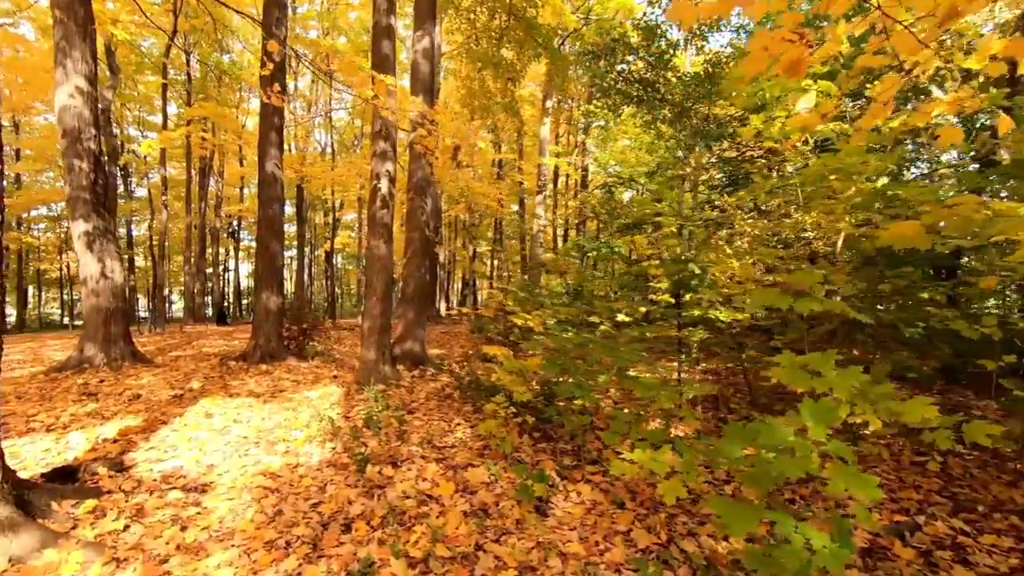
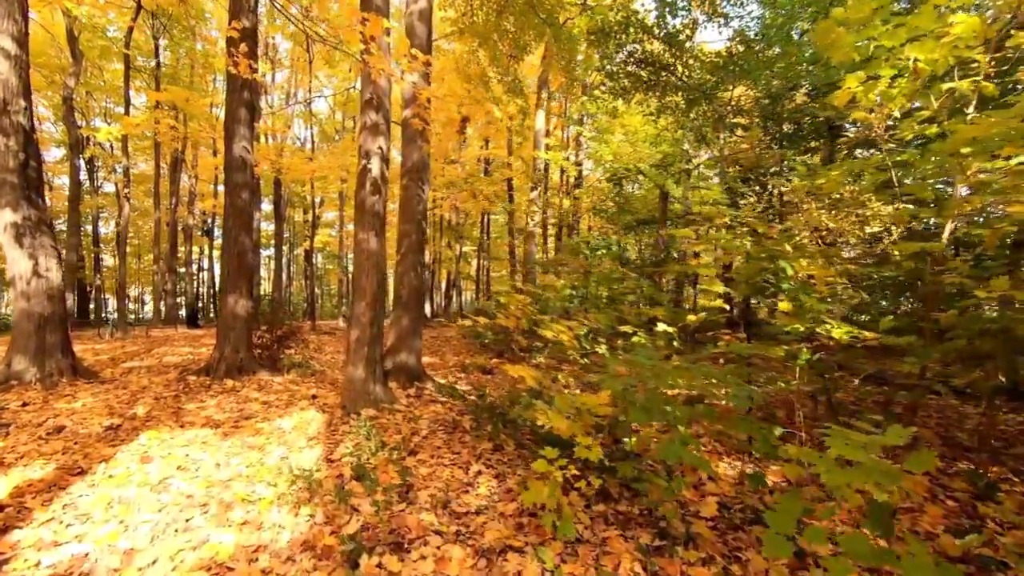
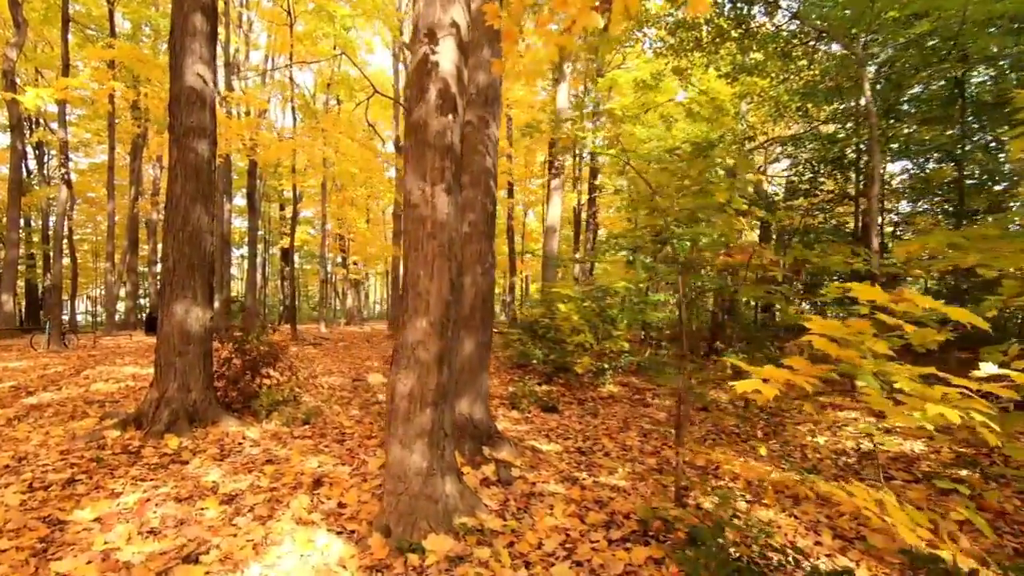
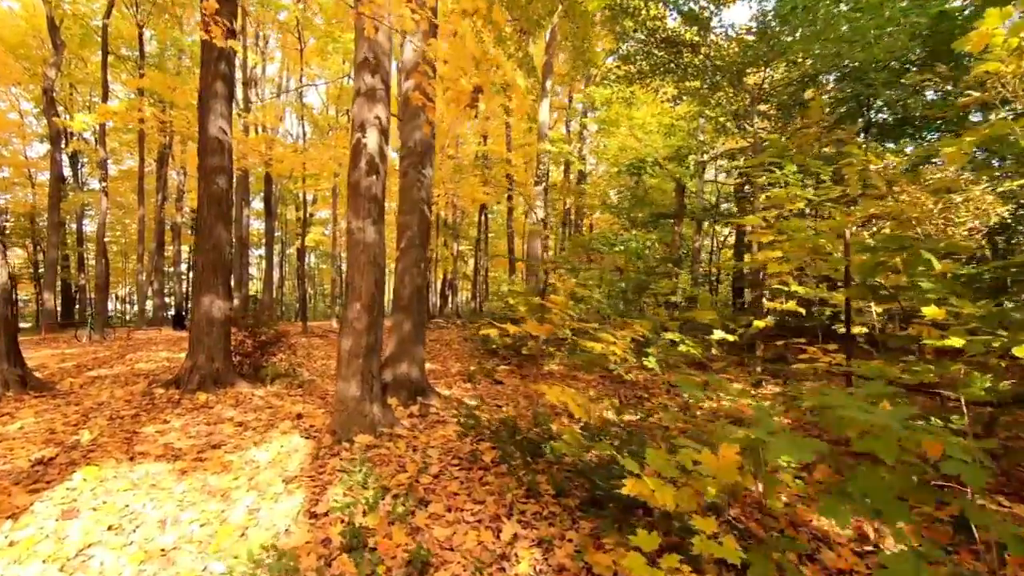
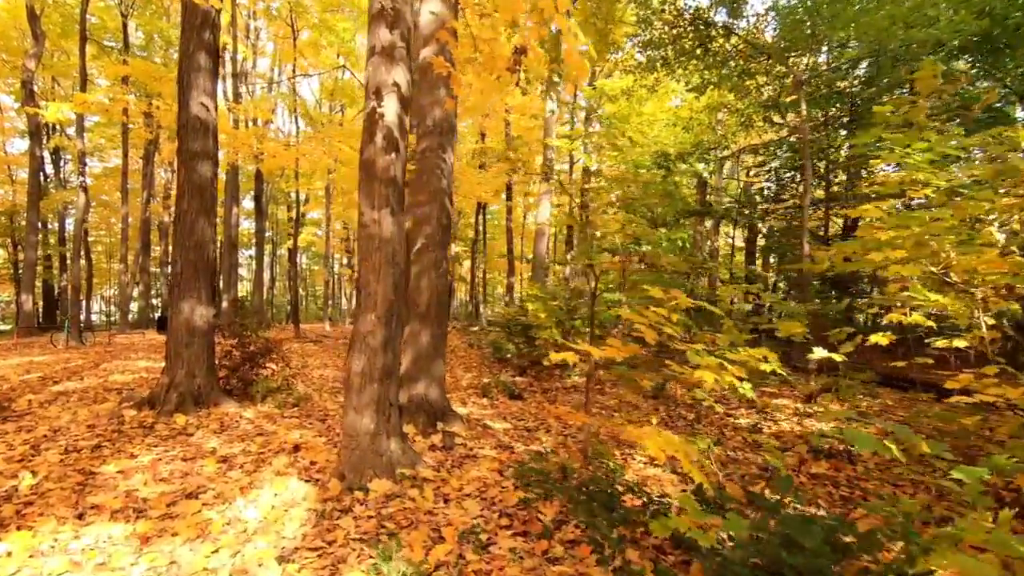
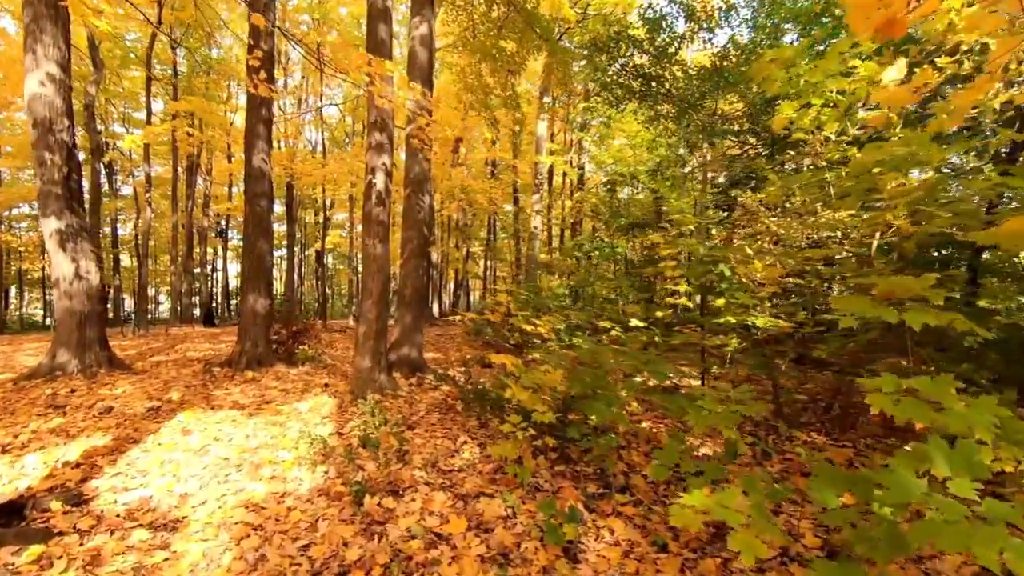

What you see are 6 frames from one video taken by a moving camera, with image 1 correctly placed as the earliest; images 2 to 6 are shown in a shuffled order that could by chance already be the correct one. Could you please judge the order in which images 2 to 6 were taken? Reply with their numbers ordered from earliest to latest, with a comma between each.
6, 2, 4, 5, 3
